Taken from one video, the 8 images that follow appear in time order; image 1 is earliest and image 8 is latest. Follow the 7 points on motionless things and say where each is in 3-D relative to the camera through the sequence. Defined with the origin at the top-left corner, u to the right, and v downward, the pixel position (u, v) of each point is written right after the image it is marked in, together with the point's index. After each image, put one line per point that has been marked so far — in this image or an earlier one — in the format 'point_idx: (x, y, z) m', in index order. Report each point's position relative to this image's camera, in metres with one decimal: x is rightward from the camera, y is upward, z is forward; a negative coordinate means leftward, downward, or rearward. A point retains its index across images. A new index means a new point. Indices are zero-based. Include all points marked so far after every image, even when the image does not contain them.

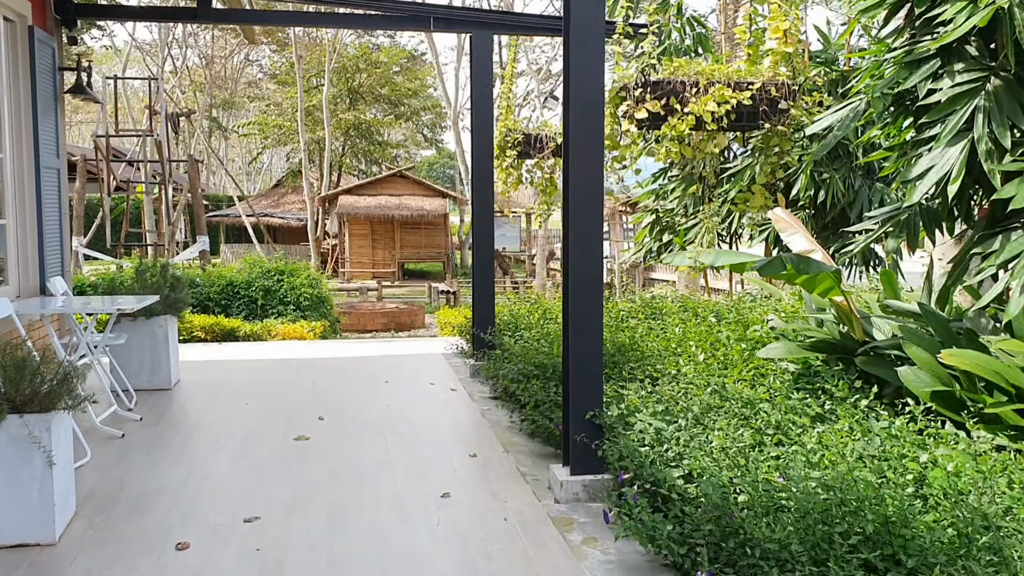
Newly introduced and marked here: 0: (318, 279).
0: (-2.1, +0.1, +10.6) m
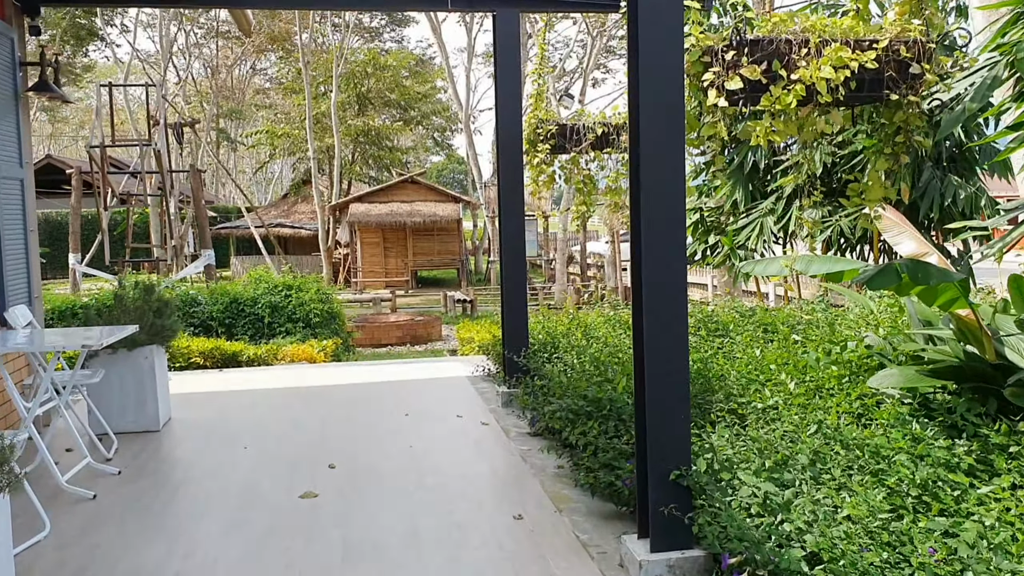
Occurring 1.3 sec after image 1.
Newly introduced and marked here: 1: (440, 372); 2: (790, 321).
0: (-1.9, -0.1, +9.8) m
1: (-0.5, -0.6, +6.5) m
2: (+1.5, -0.2, +5.2) m
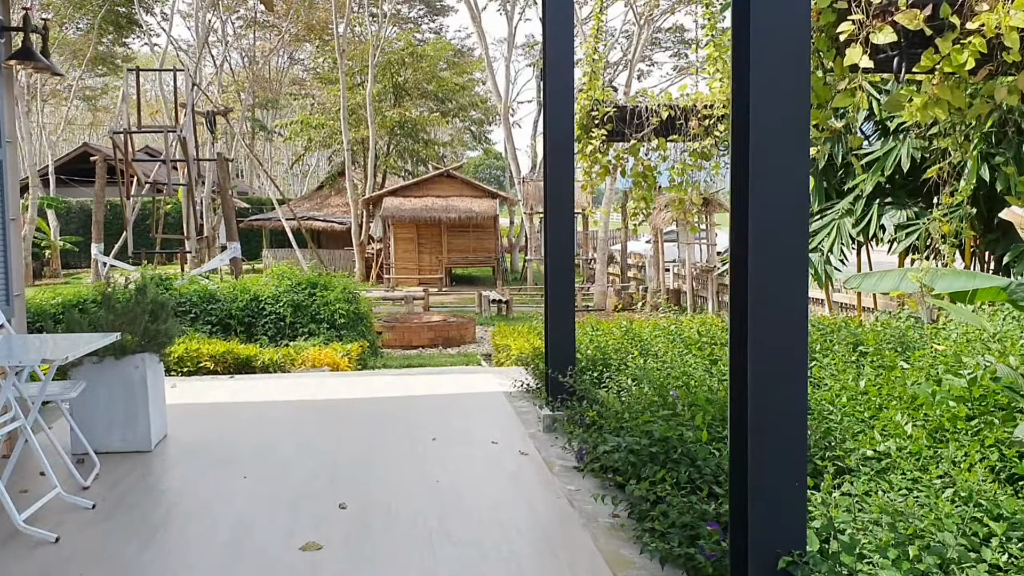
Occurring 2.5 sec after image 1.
0: (-1.5, 0.0, +9.2) m
1: (-0.2, -0.6, +5.8) m
2: (+1.7, -0.2, +4.4) m
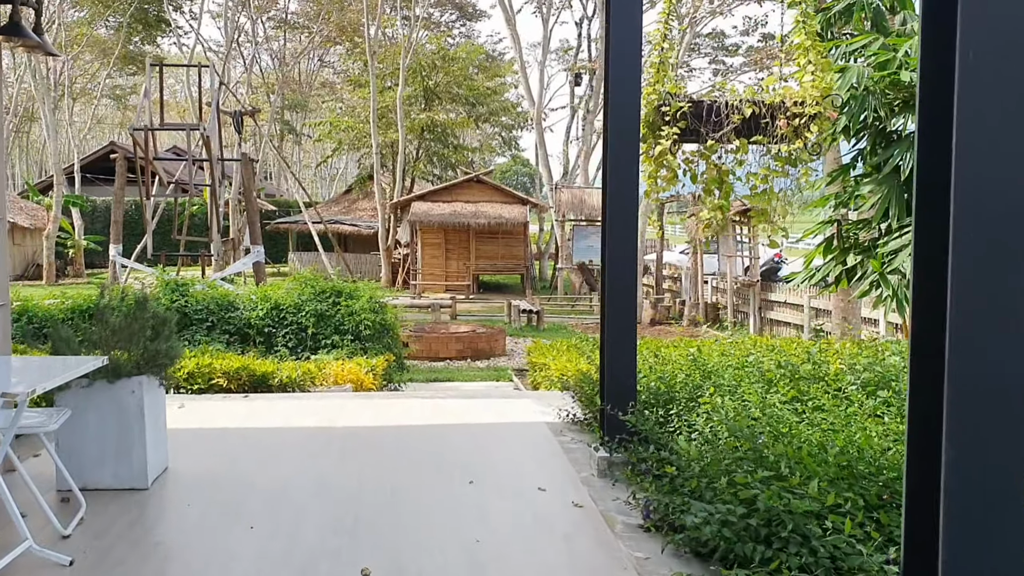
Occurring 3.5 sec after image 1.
0: (-1.2, -0.1, +8.6) m
1: (0.0, -0.7, +5.2) m
2: (+1.9, -0.4, +3.8) m
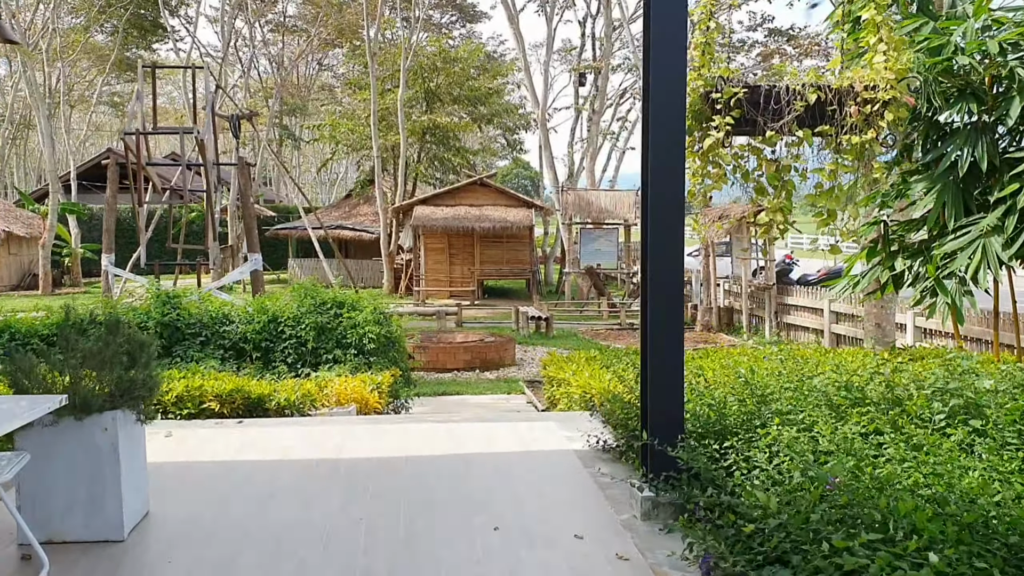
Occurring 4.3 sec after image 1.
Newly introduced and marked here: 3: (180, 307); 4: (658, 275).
0: (-1.0, -0.2, +8.1) m
1: (+0.1, -0.8, +4.7) m
2: (+2.0, -0.4, +3.3) m
3: (-2.7, -0.2, +7.8) m
4: (+0.5, +0.1, +3.3) m
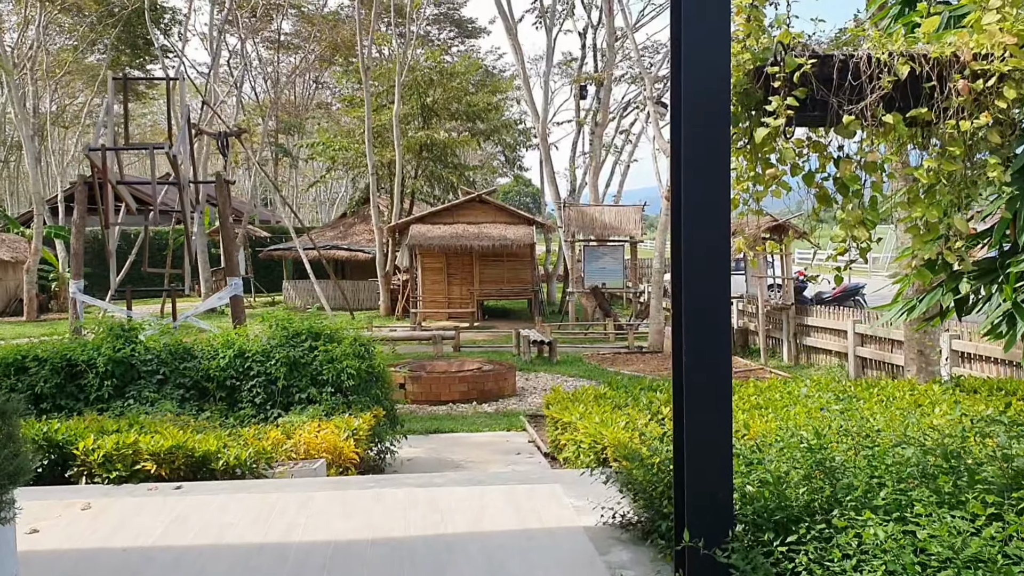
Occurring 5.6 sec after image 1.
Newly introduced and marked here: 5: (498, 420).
0: (-1.1, -0.4, +7.2) m
1: (+0.1, -0.9, +3.8) m
2: (+2.0, -0.5, +2.4) m
3: (-2.7, -0.4, +6.9) m
4: (+0.5, -0.1, +2.4) m
5: (-0.1, -1.3, +9.1) m
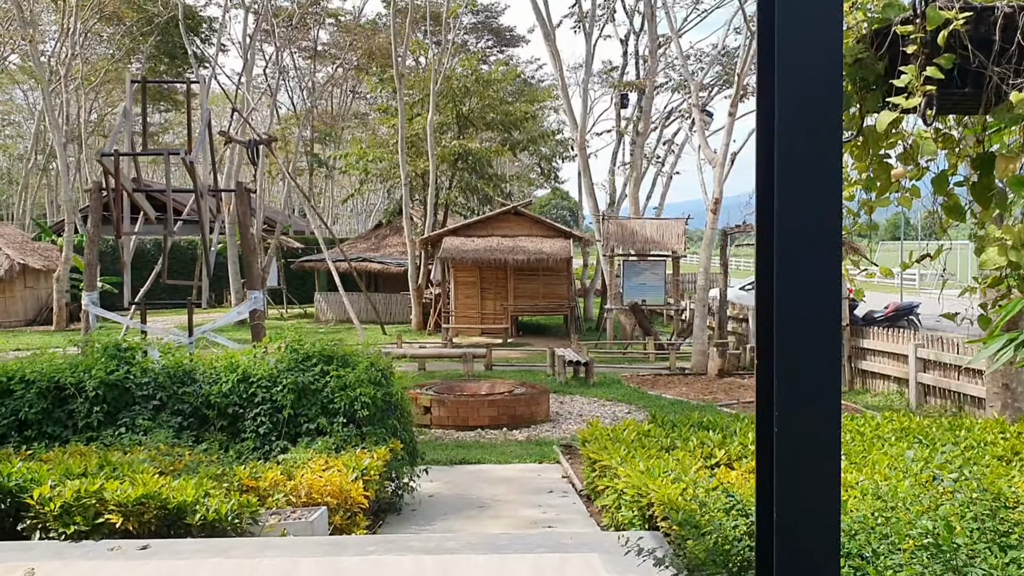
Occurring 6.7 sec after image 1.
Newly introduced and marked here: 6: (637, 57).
0: (-0.8, -0.6, +6.5) m
1: (+0.2, -1.0, +3.1) m
2: (+2.1, -0.6, +1.6) m
3: (-2.5, -0.5, +6.3) m
4: (+0.5, -0.1, +1.7) m
5: (+0.2, -1.4, +8.4) m
6: (+2.5, +4.7, +19.4) m
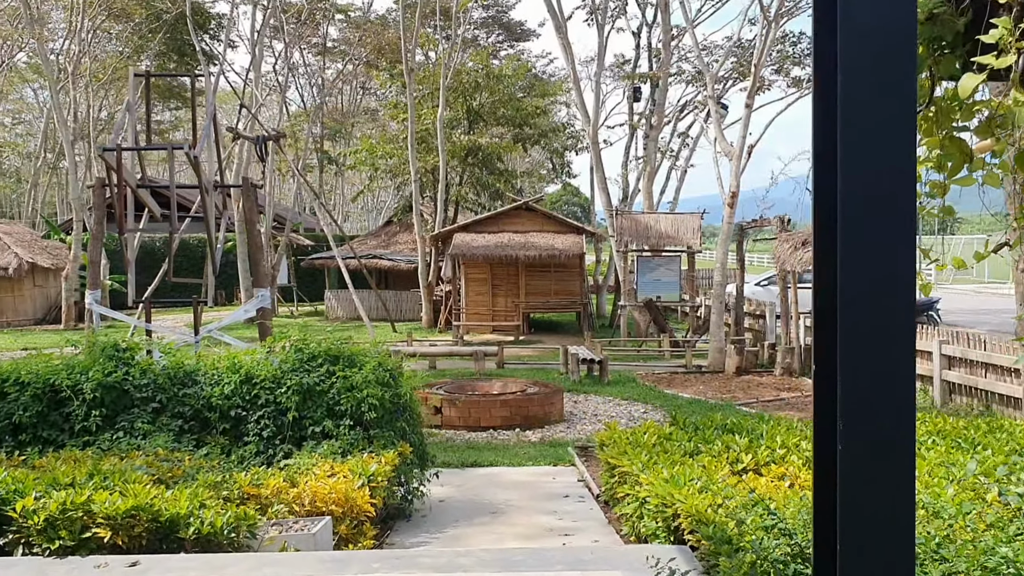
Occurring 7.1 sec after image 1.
0: (-0.8, -0.5, +6.3) m
1: (+0.2, -1.0, +2.8) m
2: (+2.1, -0.6, +1.3) m
3: (-2.4, -0.5, +6.1) m
4: (+0.5, -0.1, +1.4) m
5: (+0.3, -1.4, +8.1) m
6: (+2.8, +4.8, +19.1) m
